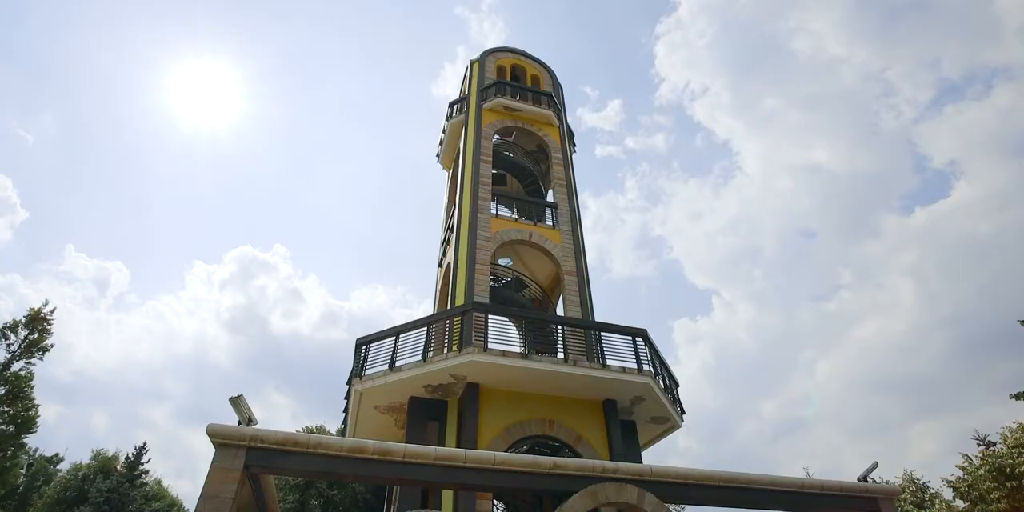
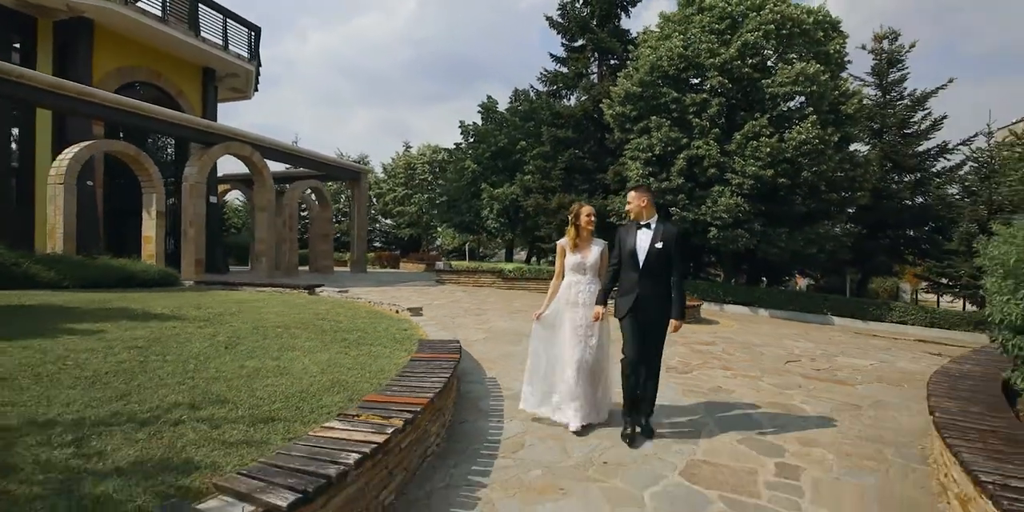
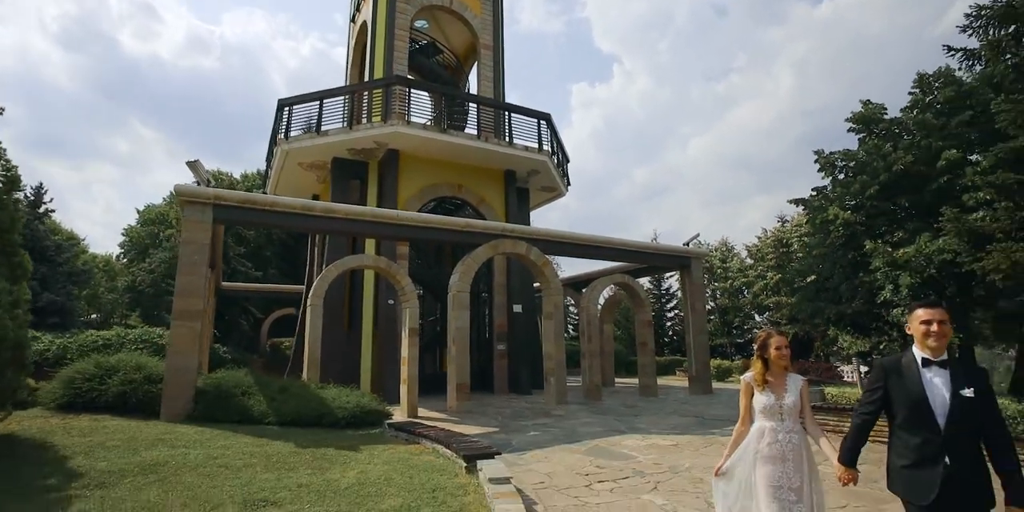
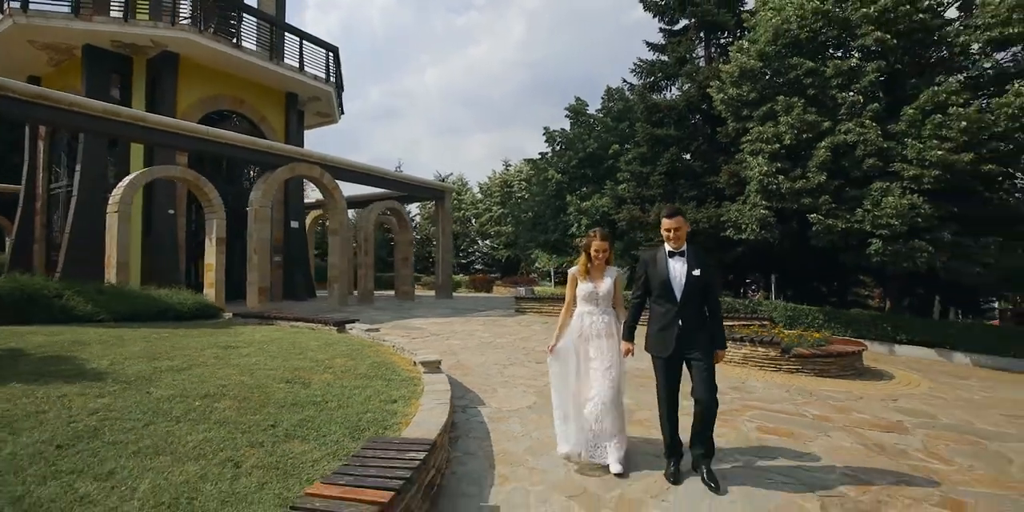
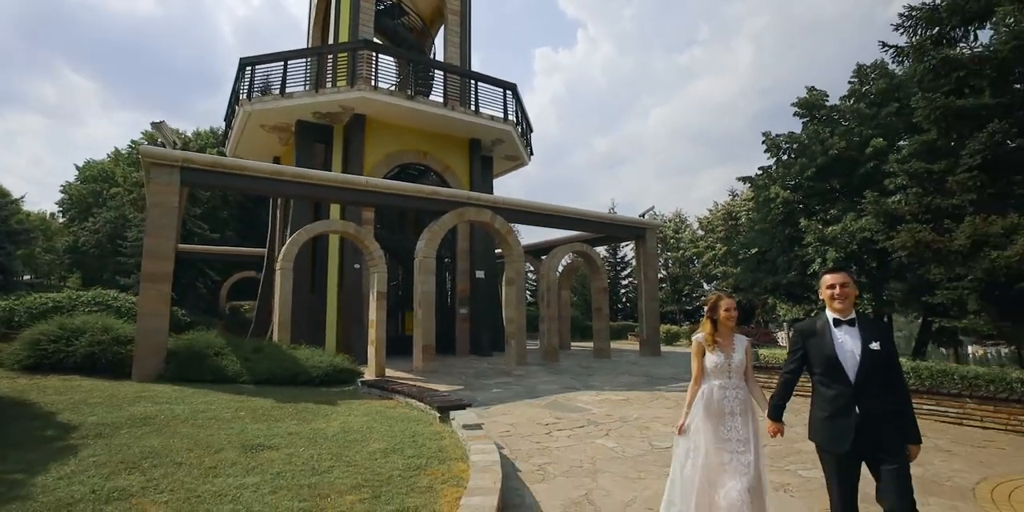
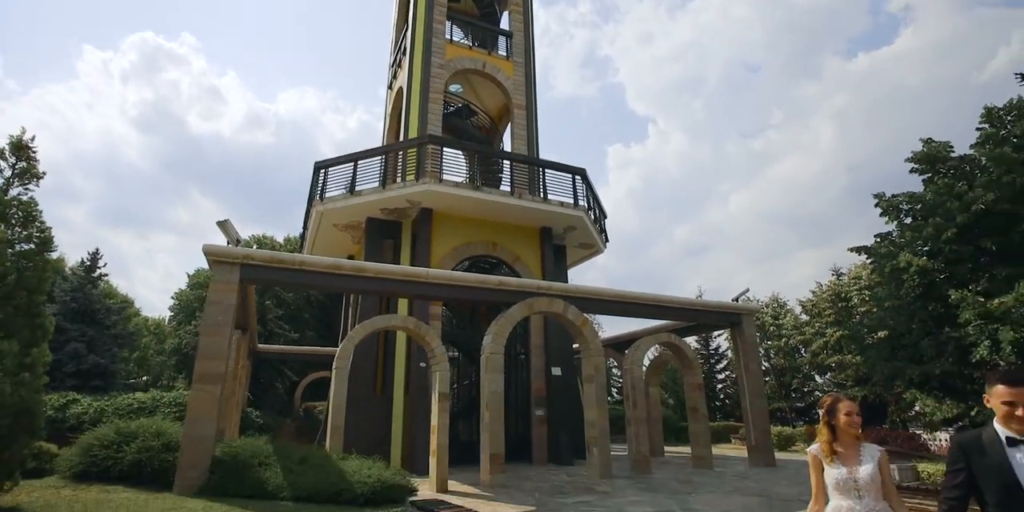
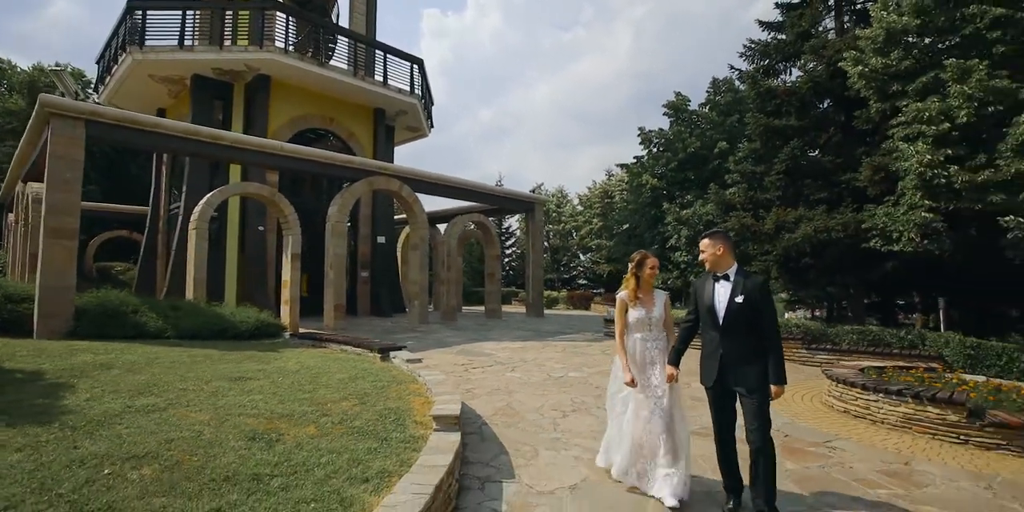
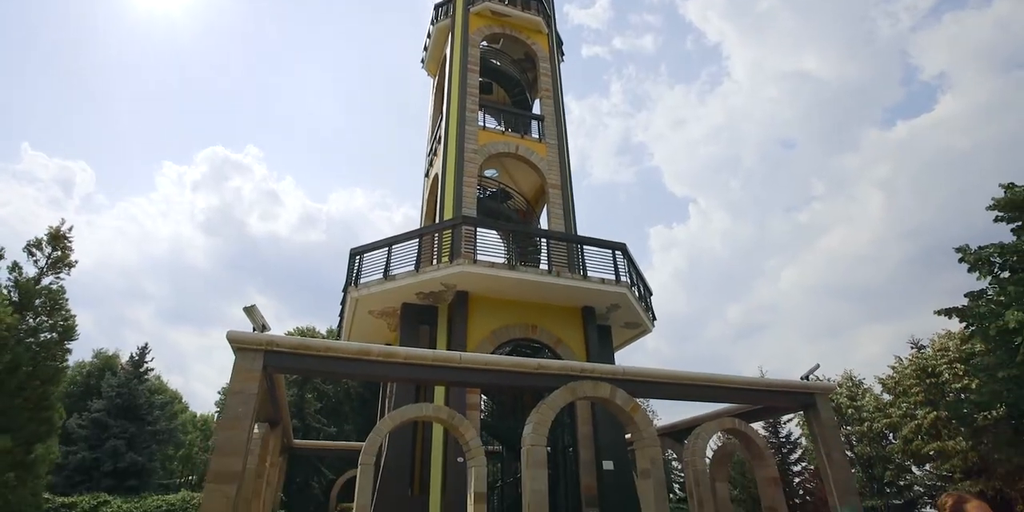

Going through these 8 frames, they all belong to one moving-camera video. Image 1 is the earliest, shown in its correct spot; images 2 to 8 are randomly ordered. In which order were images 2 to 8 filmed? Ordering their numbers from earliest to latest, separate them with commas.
8, 6, 3, 5, 7, 4, 2
